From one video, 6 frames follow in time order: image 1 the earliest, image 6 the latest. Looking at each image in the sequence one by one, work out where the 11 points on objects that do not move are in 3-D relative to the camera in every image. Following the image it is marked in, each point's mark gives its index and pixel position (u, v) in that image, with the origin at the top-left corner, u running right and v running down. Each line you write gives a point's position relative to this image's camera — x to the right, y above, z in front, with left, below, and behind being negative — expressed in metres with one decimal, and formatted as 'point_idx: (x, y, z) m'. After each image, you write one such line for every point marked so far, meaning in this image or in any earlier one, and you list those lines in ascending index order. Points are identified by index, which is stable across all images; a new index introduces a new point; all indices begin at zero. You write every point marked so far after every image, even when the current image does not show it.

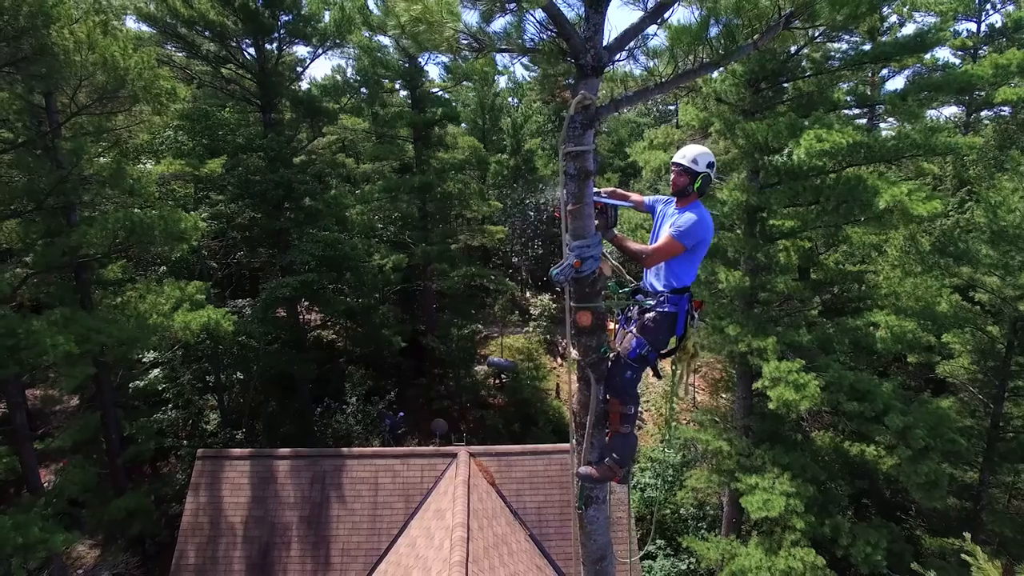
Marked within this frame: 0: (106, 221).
0: (-5.7, +0.9, +8.3) m
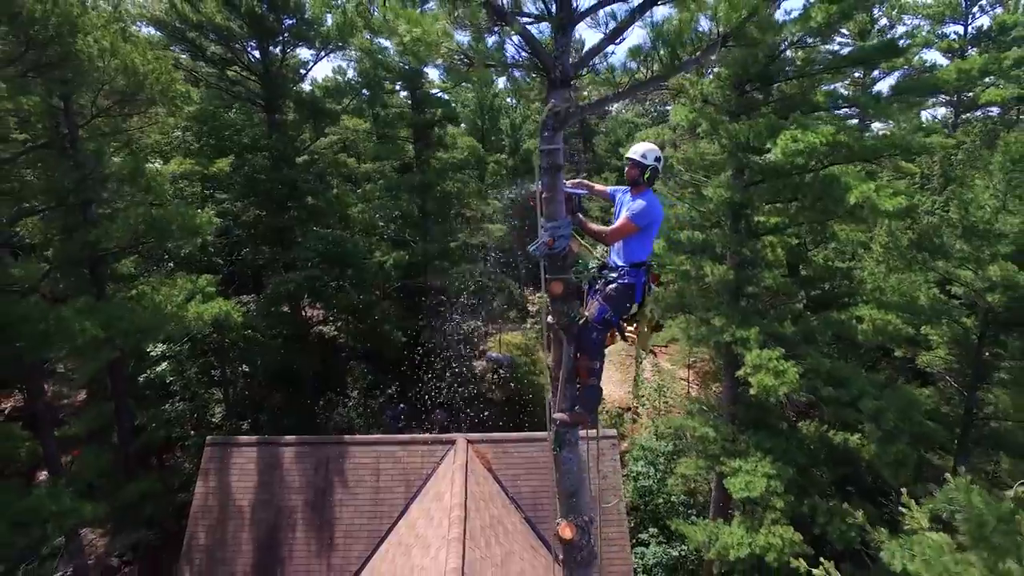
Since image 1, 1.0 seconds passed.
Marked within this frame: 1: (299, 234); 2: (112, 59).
0: (-5.8, +1.0, +8.8) m
1: (-5.7, +1.4, +15.6) m
2: (-5.4, +3.1, +8.0) m
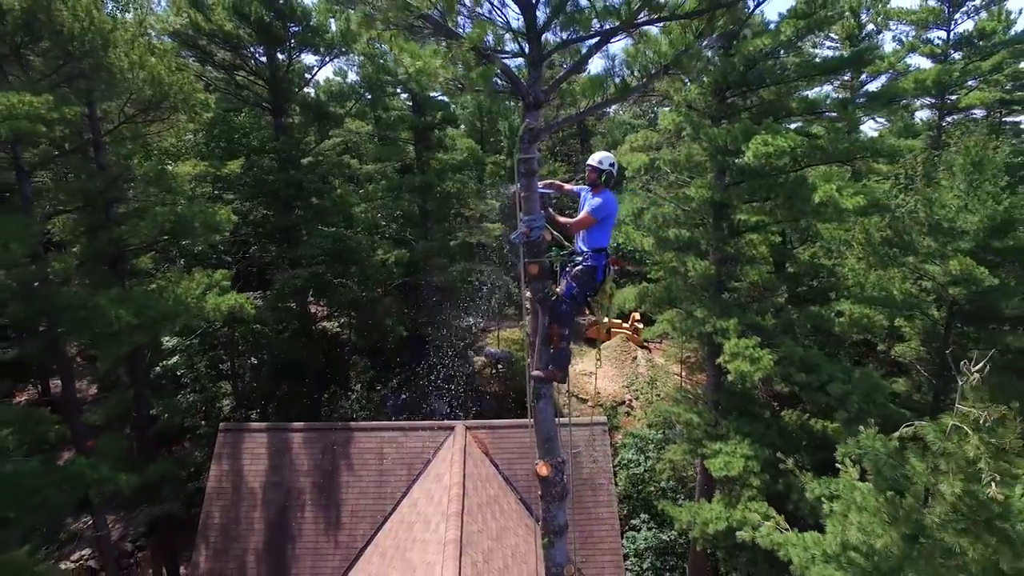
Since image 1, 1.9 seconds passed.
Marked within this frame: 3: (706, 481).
0: (-5.8, +1.1, +9.5) m
1: (-5.8, +1.5, +16.3) m
2: (-5.5, +3.2, +8.6) m
3: (+3.9, -3.9, +11.7) m
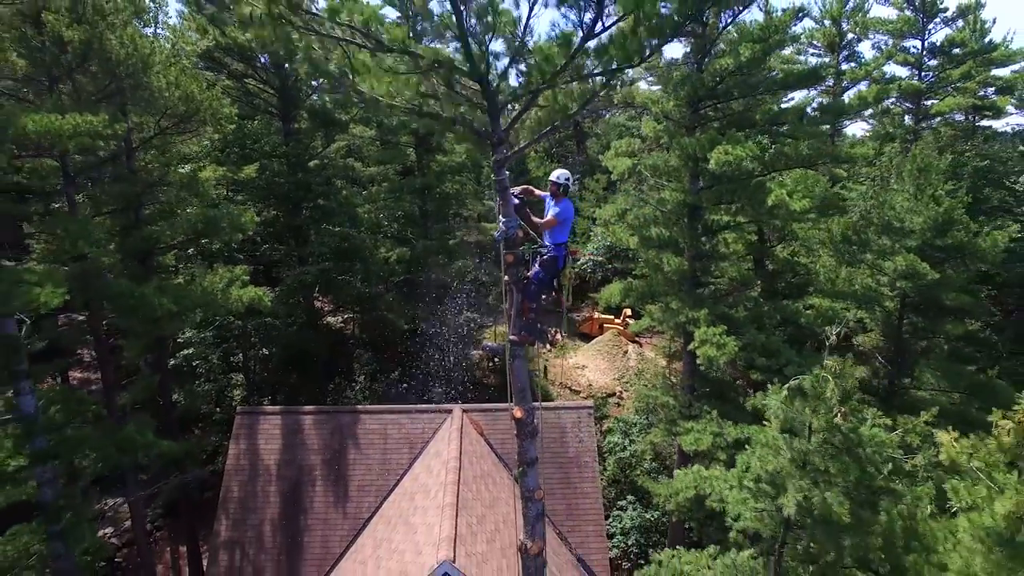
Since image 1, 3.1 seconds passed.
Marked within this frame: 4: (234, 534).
0: (-6.0, +1.3, +10.6) m
1: (-6.0, +1.7, +17.4) m
2: (-5.7, +3.3, +9.8) m
3: (+3.8, -3.8, +12.8) m
4: (-5.7, -5.1, +12.0) m
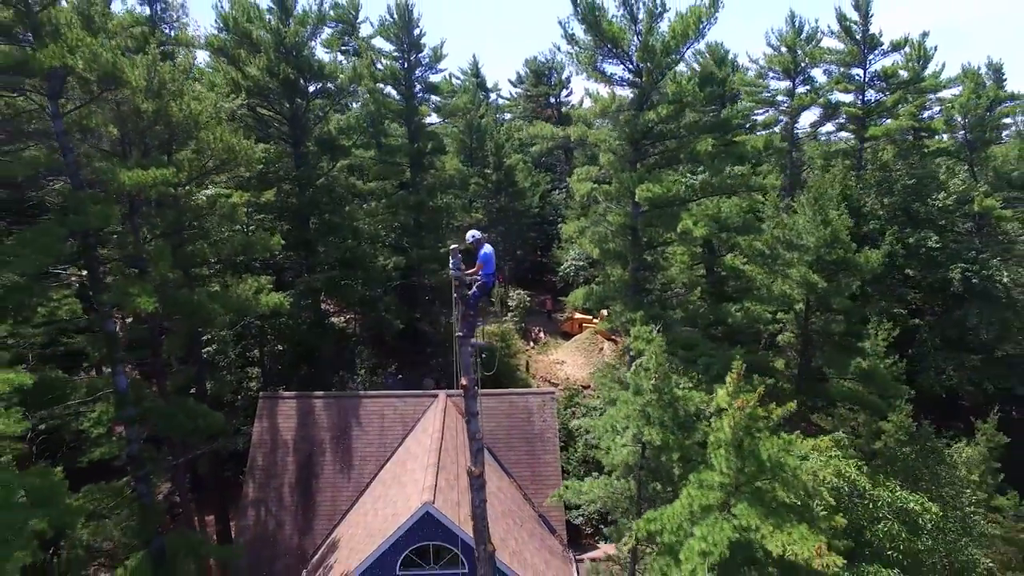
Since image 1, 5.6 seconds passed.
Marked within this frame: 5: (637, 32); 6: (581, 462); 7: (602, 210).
0: (-6.7, +1.1, +13.3) m
1: (-6.7, +1.5, +20.1) m
2: (-6.3, +3.2, +12.5) m
3: (+3.1, -3.9, +15.6) m
4: (-6.4, -5.2, +14.7) m
5: (+3.1, +6.4, +14.4) m
6: (+2.2, -5.7, +19.2) m
7: (+2.6, +2.2, +16.3) m
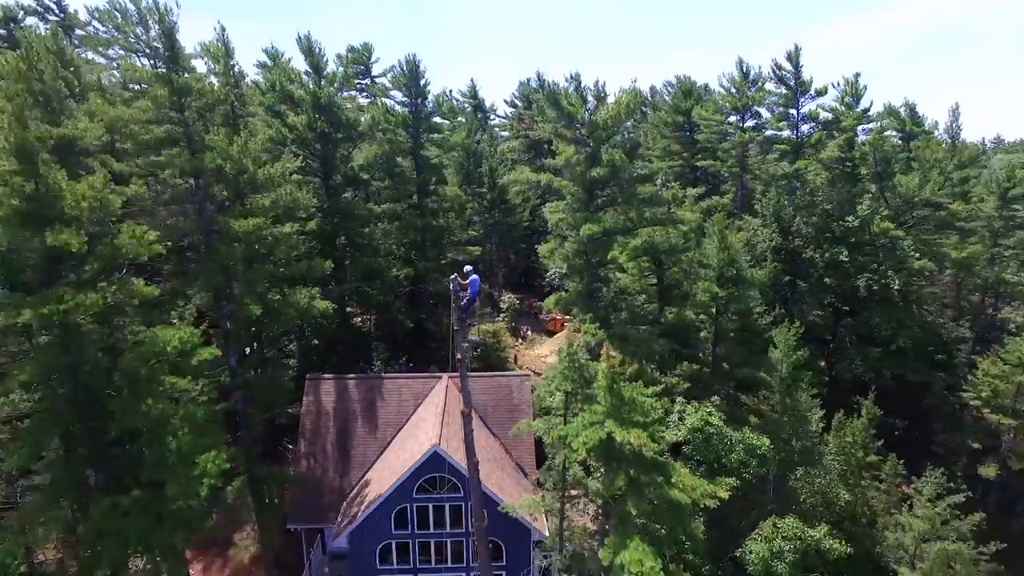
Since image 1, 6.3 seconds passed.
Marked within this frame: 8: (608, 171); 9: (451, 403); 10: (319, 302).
0: (-7.2, +0.8, +18.5) m
1: (-7.2, +1.2, +25.3) m
2: (-6.9, +2.9, +17.6) m
3: (+2.6, -4.2, +20.7) m
4: (-6.9, -5.5, +19.8) m
5: (+2.5, +6.1, +19.5) m
6: (+1.7, -6.0, +24.3) m
7: (+2.0, +1.9, +21.4) m
8: (+3.3, +3.9, +19.6) m
9: (-2.0, -3.9, +19.6) m
10: (-6.4, -0.5, +19.3) m
